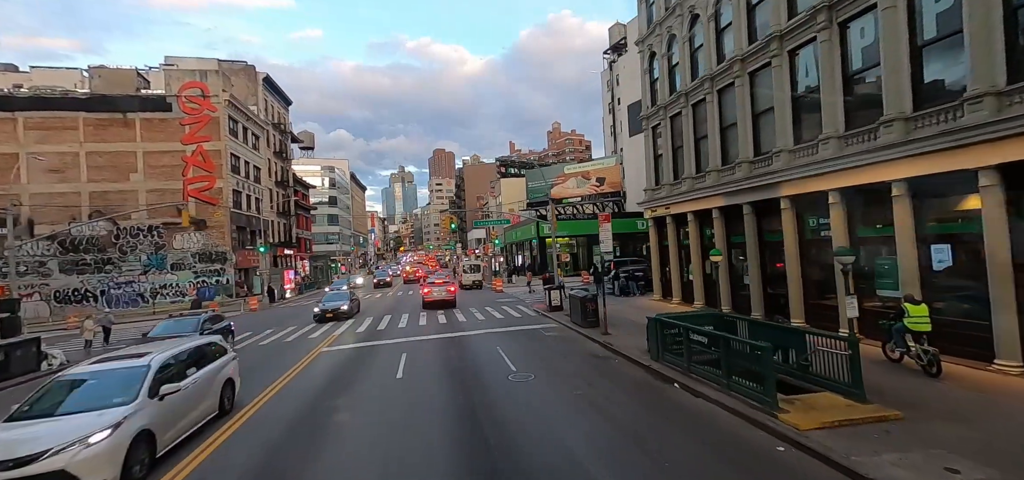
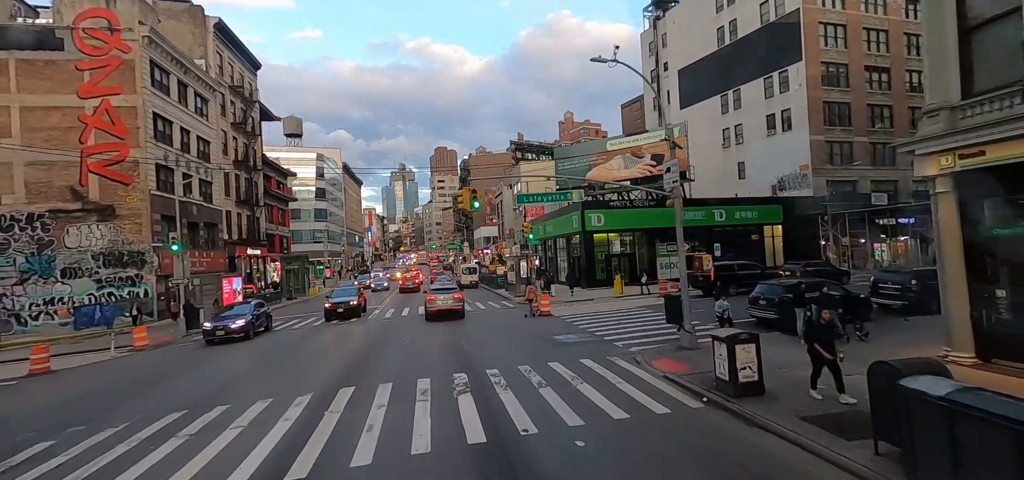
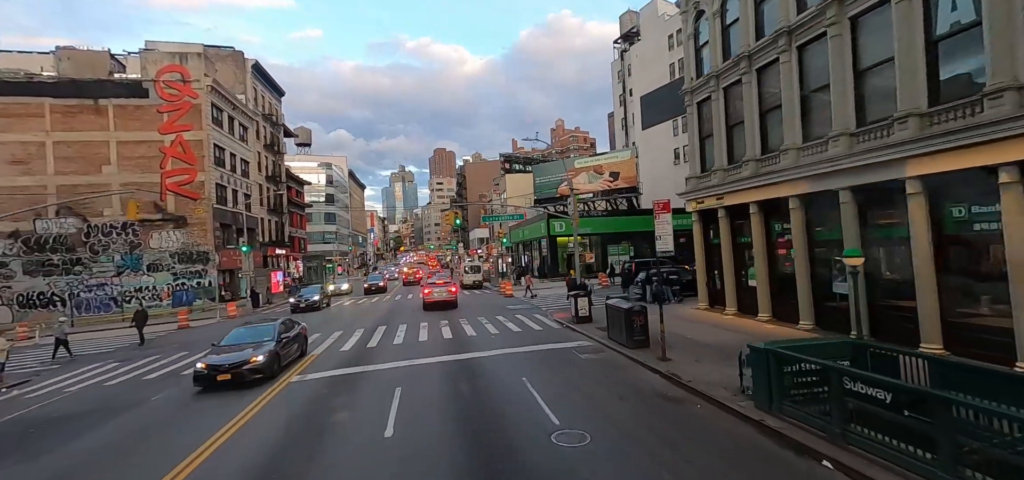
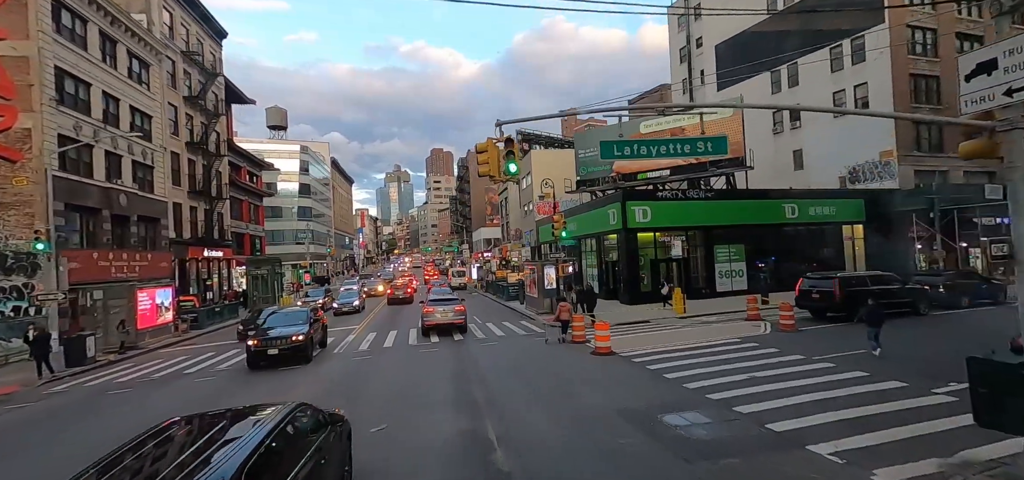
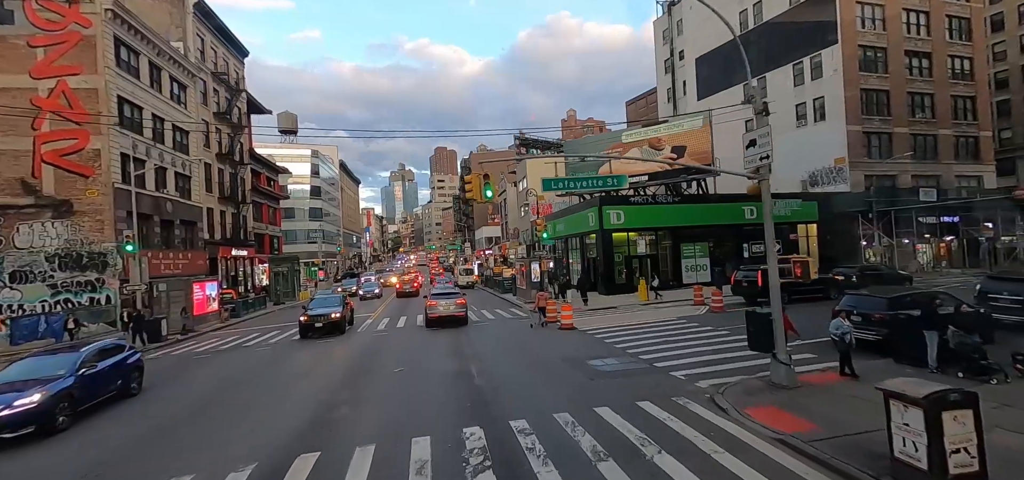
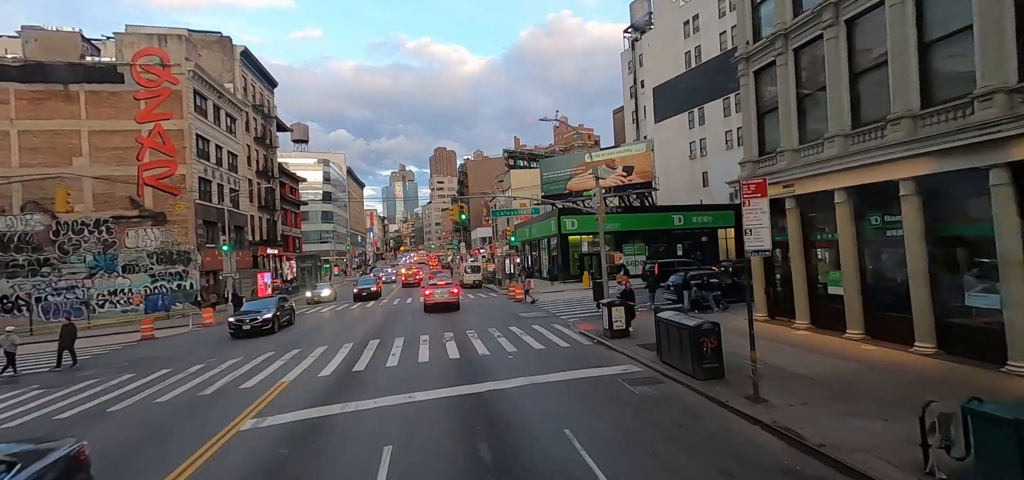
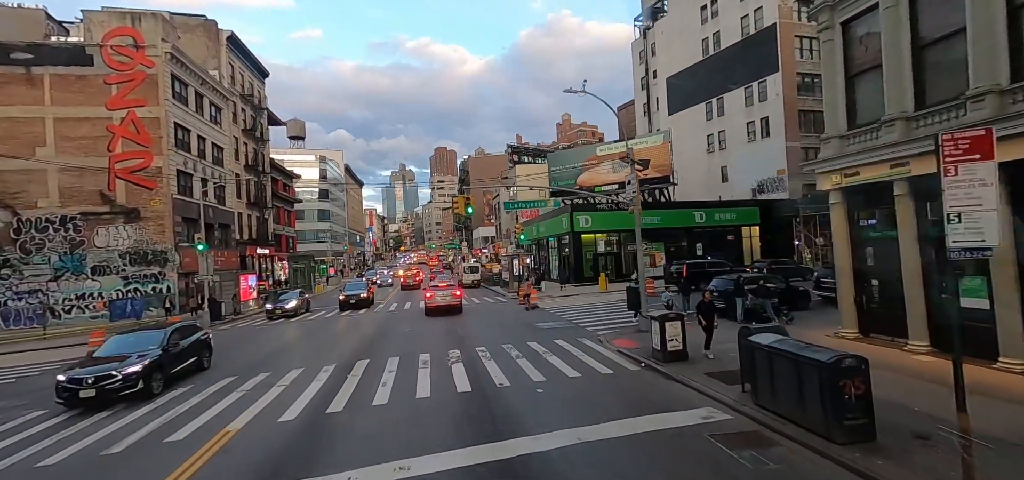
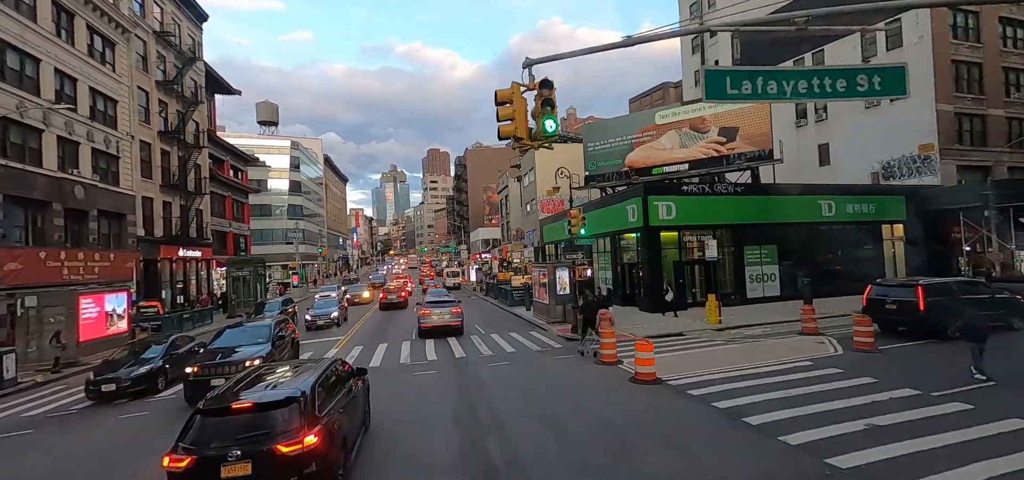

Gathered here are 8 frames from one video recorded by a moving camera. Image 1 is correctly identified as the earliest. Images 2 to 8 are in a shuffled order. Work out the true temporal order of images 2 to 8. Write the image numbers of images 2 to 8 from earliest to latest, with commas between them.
3, 6, 7, 2, 5, 4, 8
